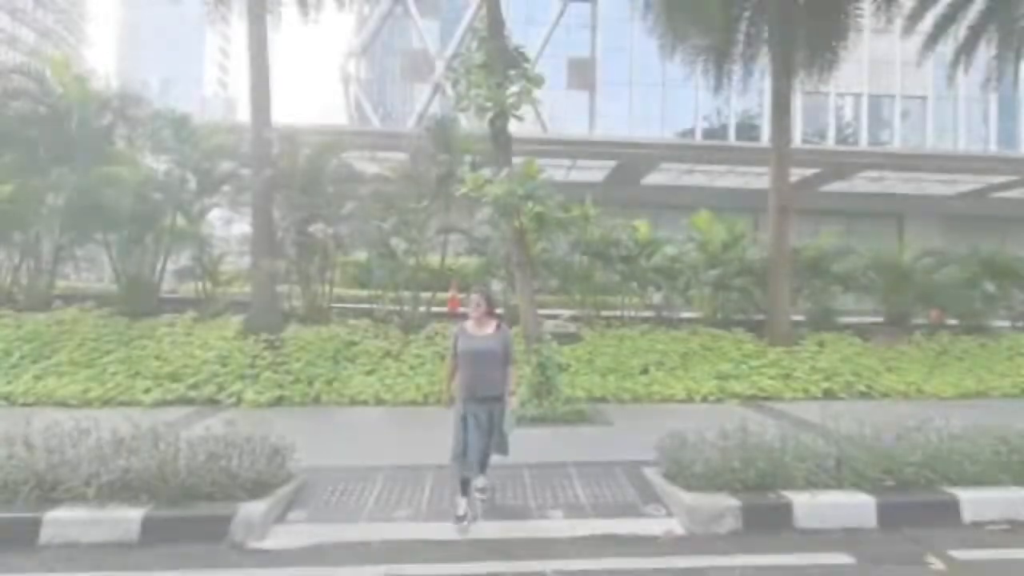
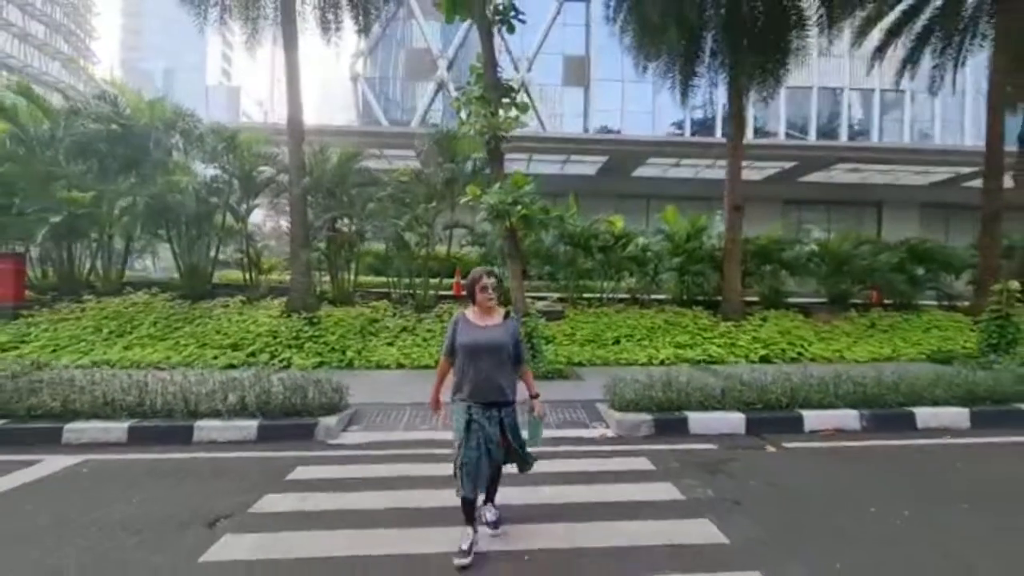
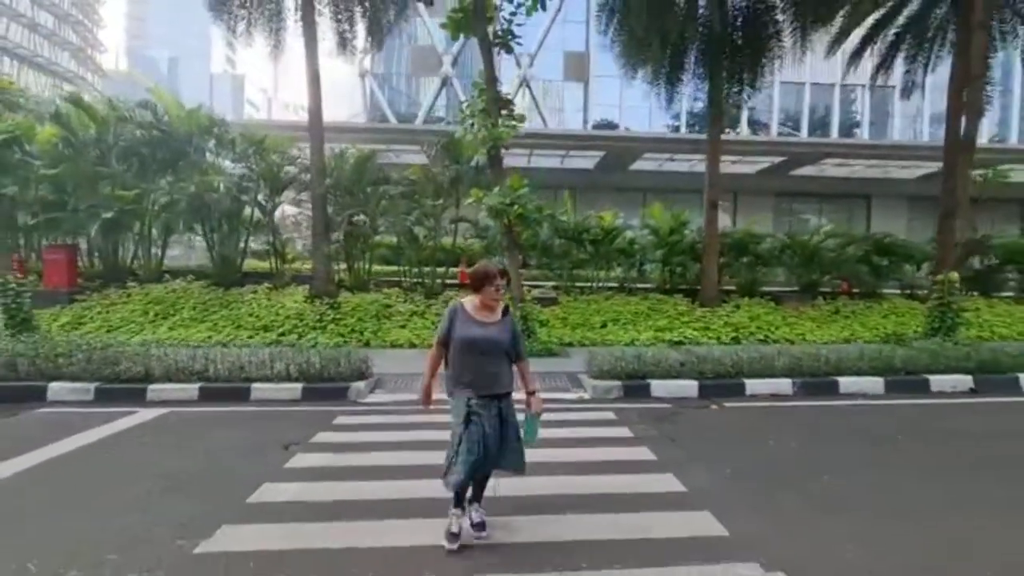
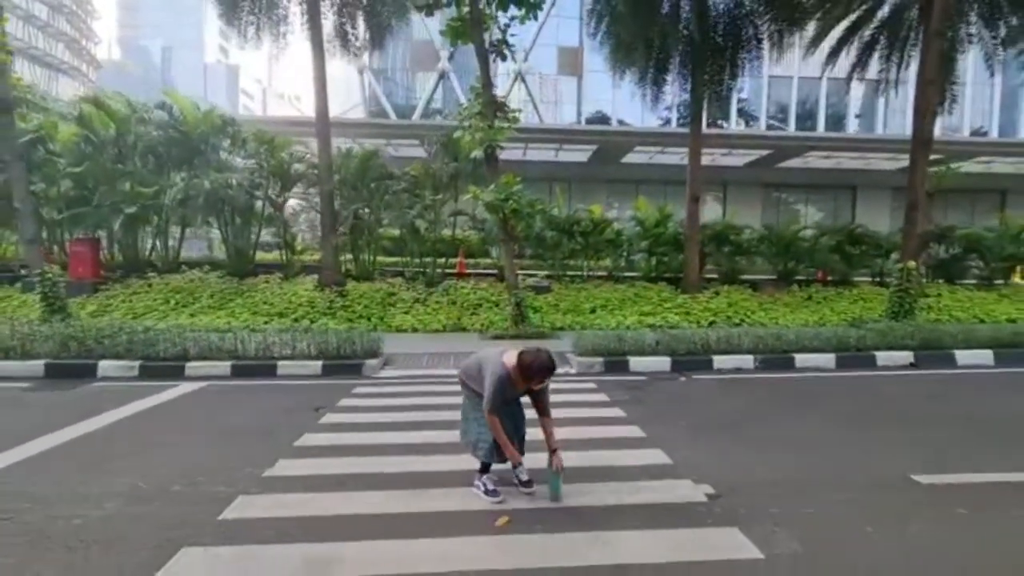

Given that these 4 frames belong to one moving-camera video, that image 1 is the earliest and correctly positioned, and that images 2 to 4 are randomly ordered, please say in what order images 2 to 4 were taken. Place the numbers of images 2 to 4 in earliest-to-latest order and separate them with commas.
2, 3, 4
